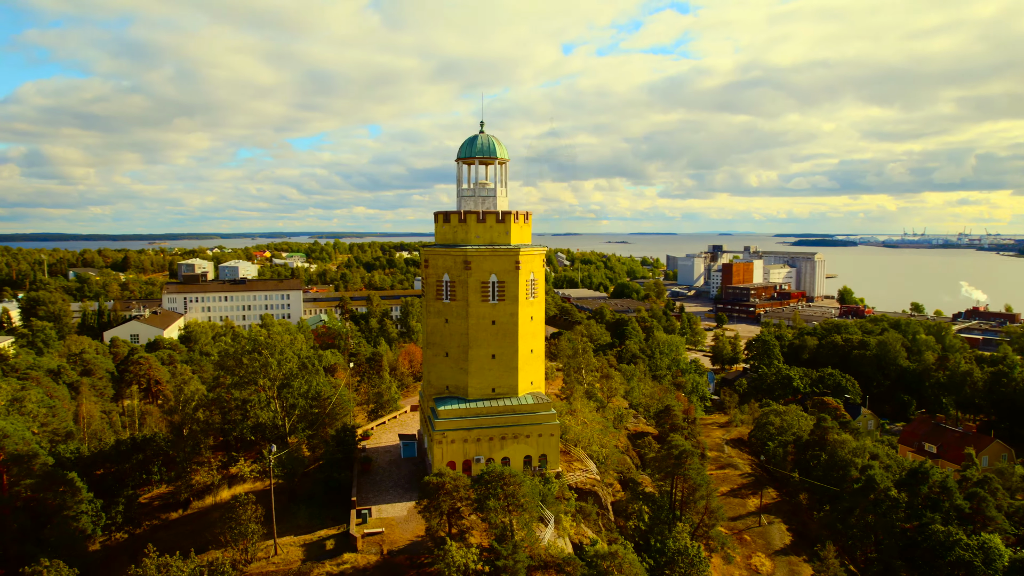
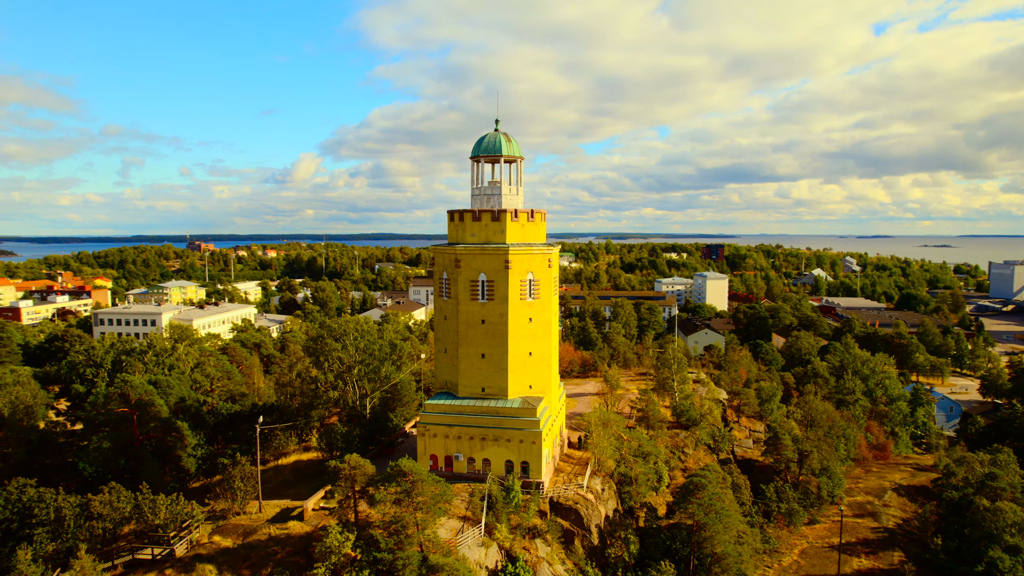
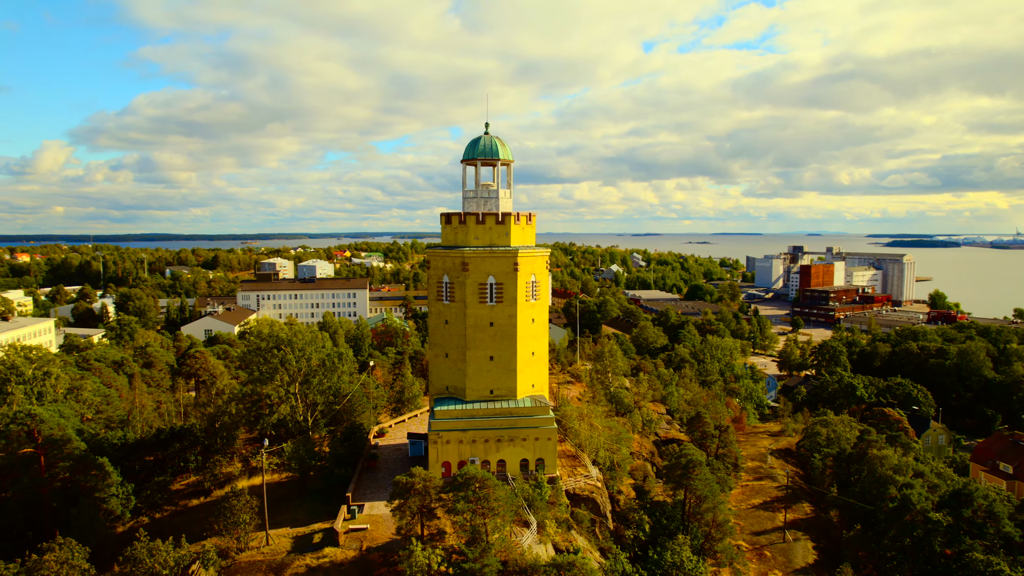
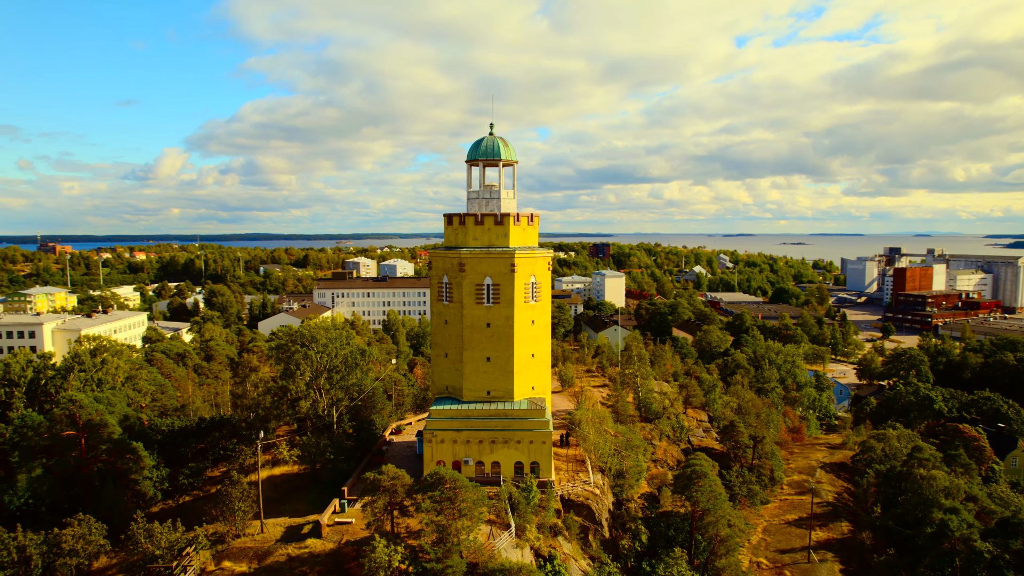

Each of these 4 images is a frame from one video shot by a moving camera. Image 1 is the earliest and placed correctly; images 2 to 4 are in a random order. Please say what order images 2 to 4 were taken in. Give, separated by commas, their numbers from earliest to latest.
3, 4, 2
